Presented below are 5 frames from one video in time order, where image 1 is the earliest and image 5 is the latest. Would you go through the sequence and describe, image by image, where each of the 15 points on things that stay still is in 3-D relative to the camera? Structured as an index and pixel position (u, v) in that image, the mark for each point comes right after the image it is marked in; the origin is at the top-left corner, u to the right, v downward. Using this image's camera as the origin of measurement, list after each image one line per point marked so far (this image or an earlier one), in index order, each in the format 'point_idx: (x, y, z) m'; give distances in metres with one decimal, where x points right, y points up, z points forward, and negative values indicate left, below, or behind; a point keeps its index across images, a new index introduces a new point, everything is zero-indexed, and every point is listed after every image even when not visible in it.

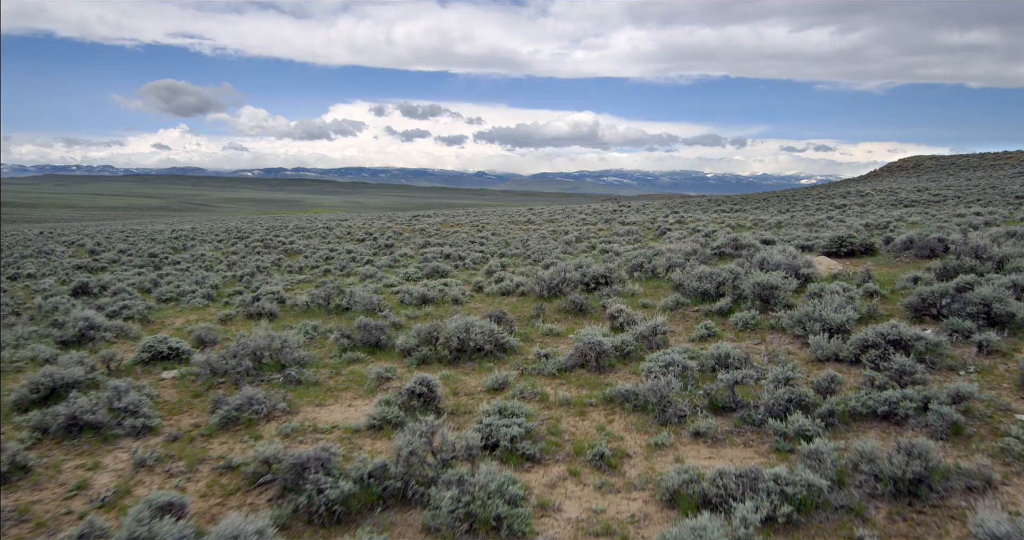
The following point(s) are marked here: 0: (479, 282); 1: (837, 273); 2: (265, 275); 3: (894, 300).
0: (-0.6, -0.2, +14.0) m
1: (+5.0, -0.1, +11.9) m
2: (-6.1, -0.1, +19.4) m
3: (+4.7, -0.4, +9.6) m
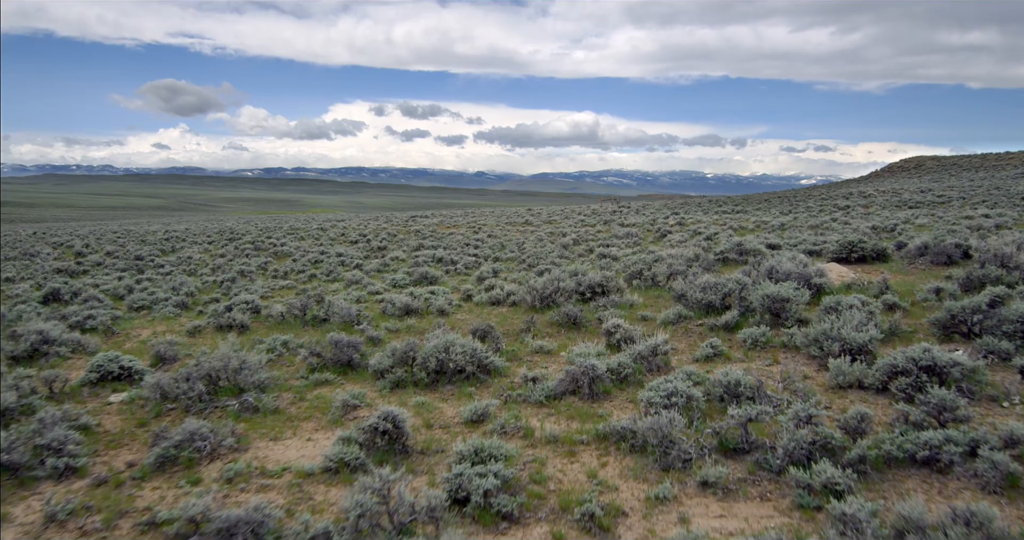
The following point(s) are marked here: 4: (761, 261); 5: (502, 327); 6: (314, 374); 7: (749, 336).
0: (-0.7, -0.4, +13.2) m
1: (+4.8, -0.2, +11.1) m
2: (-6.2, -0.2, +18.5) m
3: (+4.6, -0.5, +8.8) m
4: (+4.0, +0.1, +12.6) m
5: (-0.1, -0.7, +10.2) m
6: (-2.0, -1.1, +8.0) m
7: (+2.5, -0.7, +8.3) m
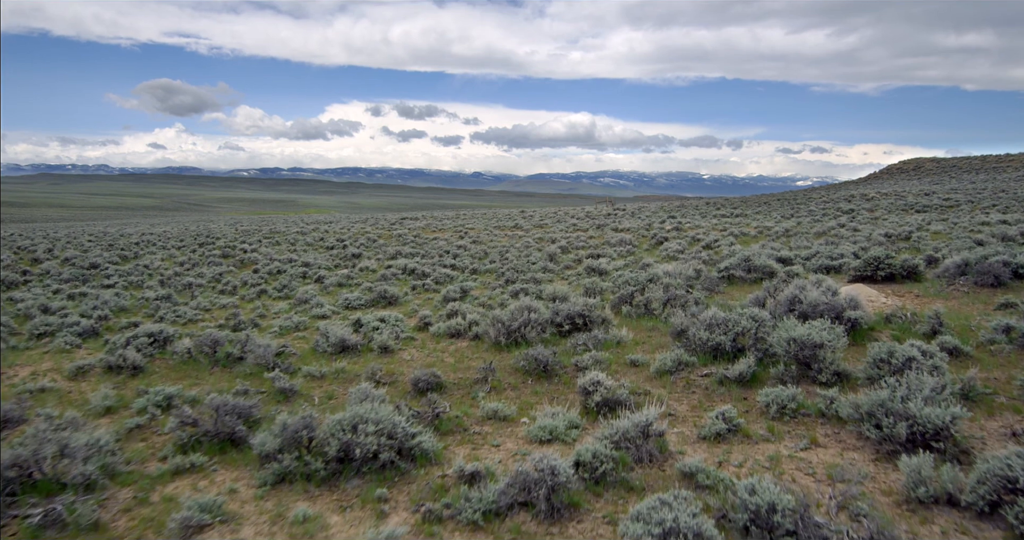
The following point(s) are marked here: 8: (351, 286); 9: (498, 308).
0: (-1.2, -0.7, +11.1) m
1: (+4.3, -0.5, +9.0) m
2: (-6.8, -0.6, +16.4) m
3: (+4.1, -0.8, +6.7) m
4: (+3.5, -0.2, +10.5) m
5: (-0.6, -1.1, +8.1) m
6: (-2.5, -1.4, +5.8) m
7: (+2.1, -1.0, +6.2) m
8: (-3.5, -0.4, +17.2) m
9: (-0.2, -0.5, +11.0) m
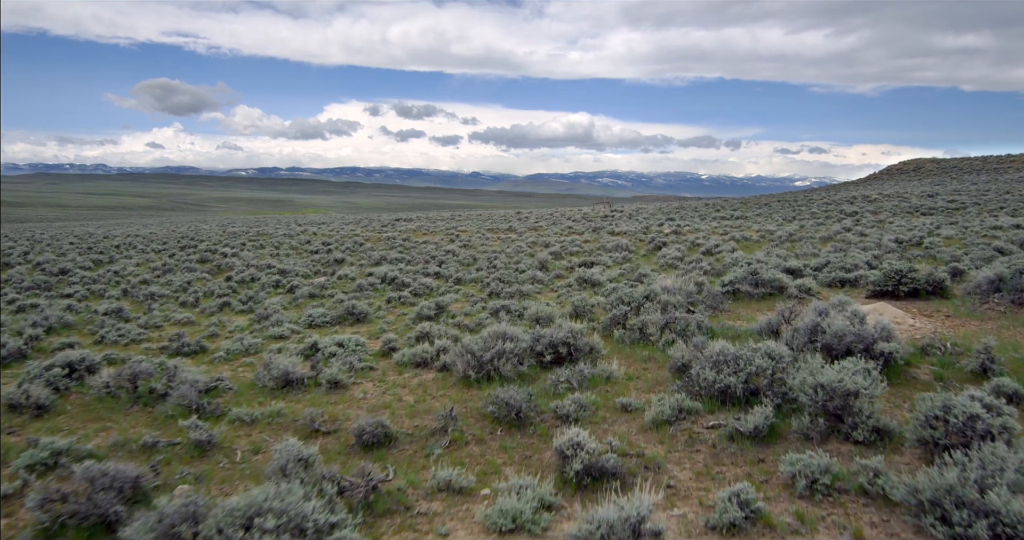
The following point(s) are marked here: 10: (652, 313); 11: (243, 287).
0: (-1.5, -0.9, +9.7) m
1: (+4.1, -0.7, +7.7) m
2: (-7.0, -0.8, +15.0) m
3: (+3.8, -1.1, +5.4) m
4: (+3.3, -0.4, +9.2) m
5: (-0.9, -1.3, +6.8) m
6: (-2.8, -1.6, +4.5) m
7: (+1.8, -1.2, +4.9) m
8: (-3.8, -0.6, +15.8) m
9: (-0.5, -0.7, +9.7) m
10: (+1.7, -0.5, +9.6) m
11: (-6.6, -0.4, +19.1) m
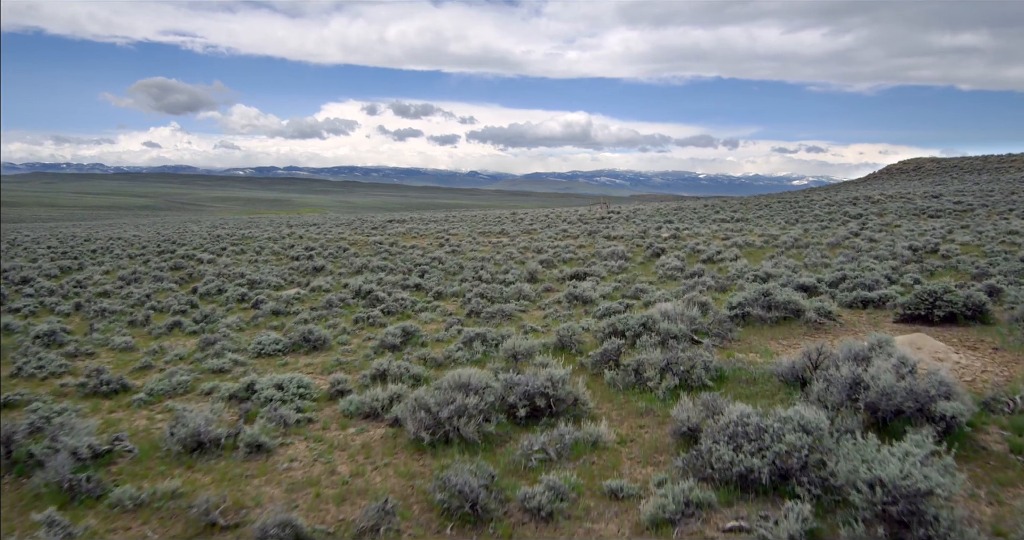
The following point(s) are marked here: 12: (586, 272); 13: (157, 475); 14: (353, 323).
0: (-1.8, -1.2, +8.2) m
1: (+3.8, -1.0, +6.2) m
2: (-7.4, -1.0, +13.5) m
3: (+3.5, -1.3, +3.9) m
4: (+3.0, -0.7, +7.7) m
5: (-1.2, -1.6, +5.2) m
6: (-3.0, -1.9, +3.0) m
7: (+1.5, -1.5, +3.4) m
8: (-4.1, -0.8, +14.3) m
9: (-0.8, -1.0, +8.2) m
10: (+1.4, -0.8, +8.1) m
11: (-6.9, -0.7, +17.6) m
12: (+1.8, 0.0, +19.3) m
13: (-2.7, -1.5, +6.0) m
14: (-2.6, -0.9, +12.9) m
